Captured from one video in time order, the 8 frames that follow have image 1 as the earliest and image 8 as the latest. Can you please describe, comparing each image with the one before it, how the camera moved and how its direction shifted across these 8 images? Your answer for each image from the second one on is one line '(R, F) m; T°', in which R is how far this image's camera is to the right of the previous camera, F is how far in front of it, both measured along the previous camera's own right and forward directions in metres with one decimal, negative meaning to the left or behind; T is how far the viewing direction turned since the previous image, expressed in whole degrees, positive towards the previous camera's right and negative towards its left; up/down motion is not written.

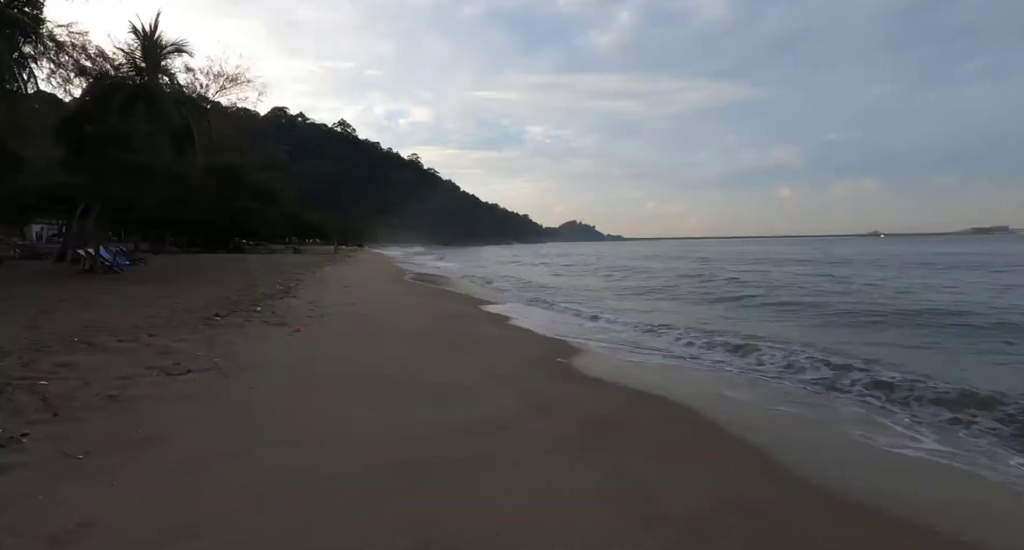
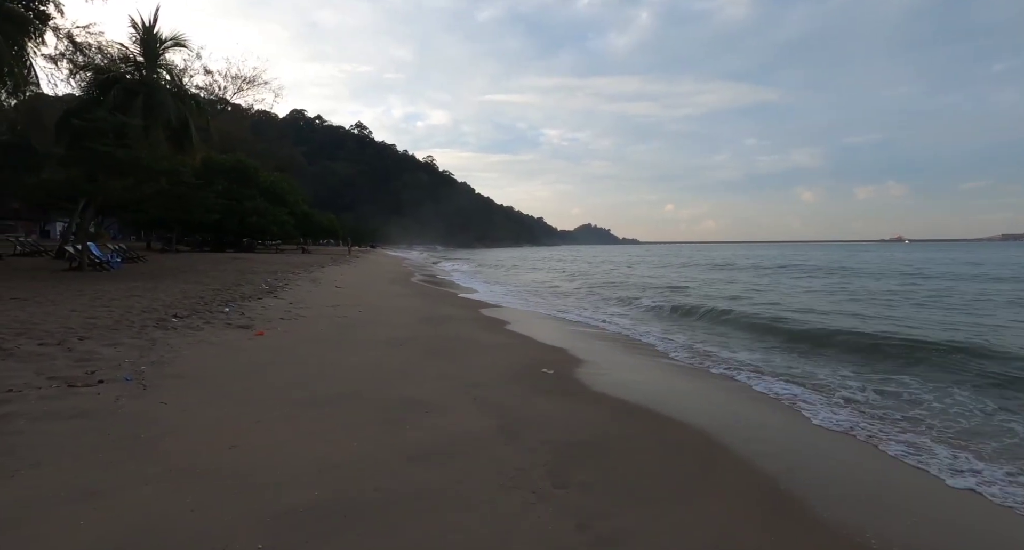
(+0.4, +0.7) m; -2°
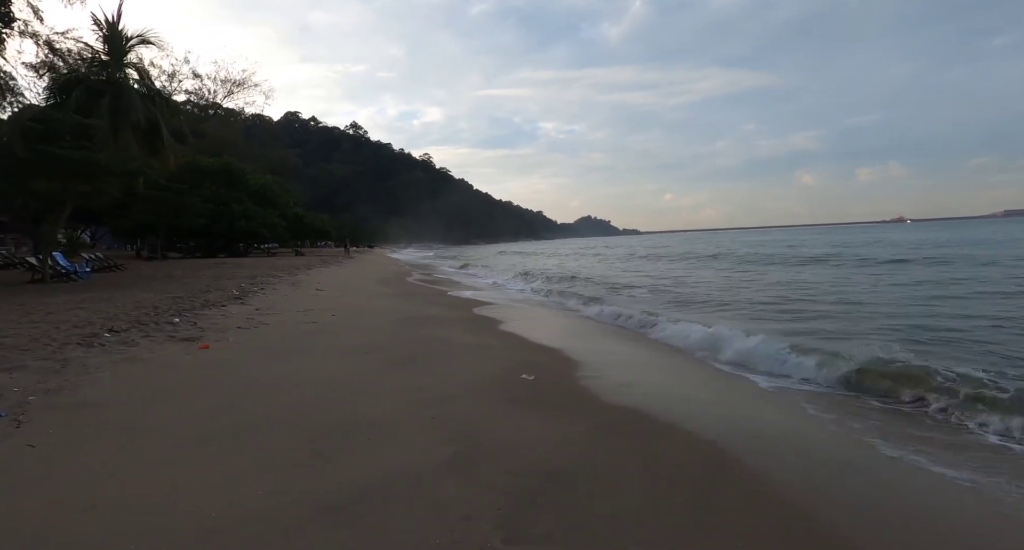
(+0.3, +0.8) m; 0°
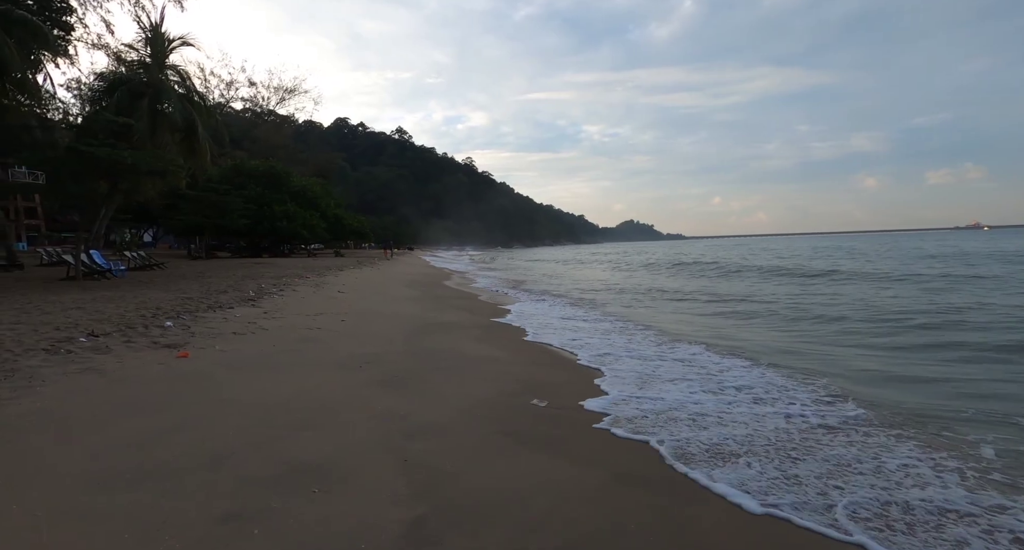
(+0.3, +0.9) m; -5°
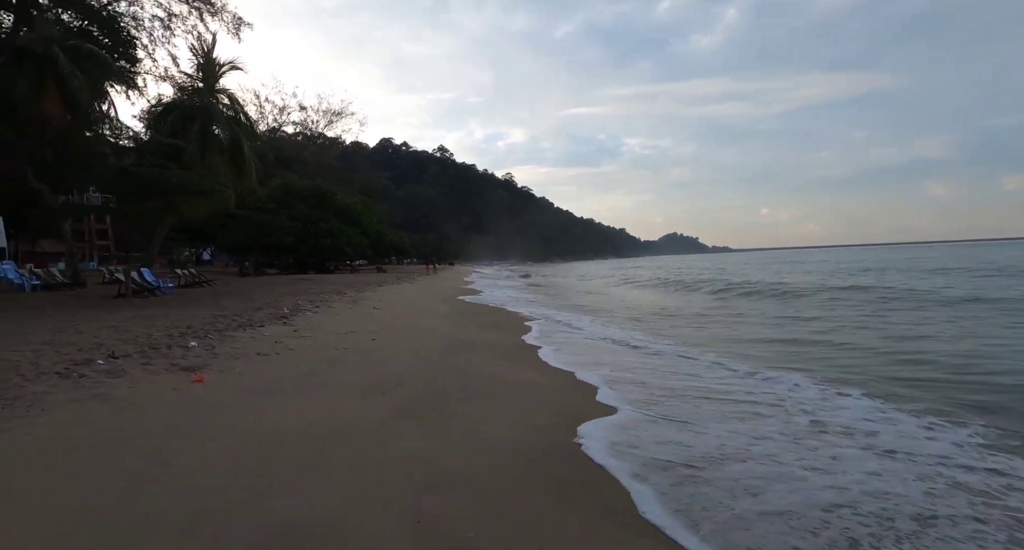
(+0.1, +0.5) m; -5°
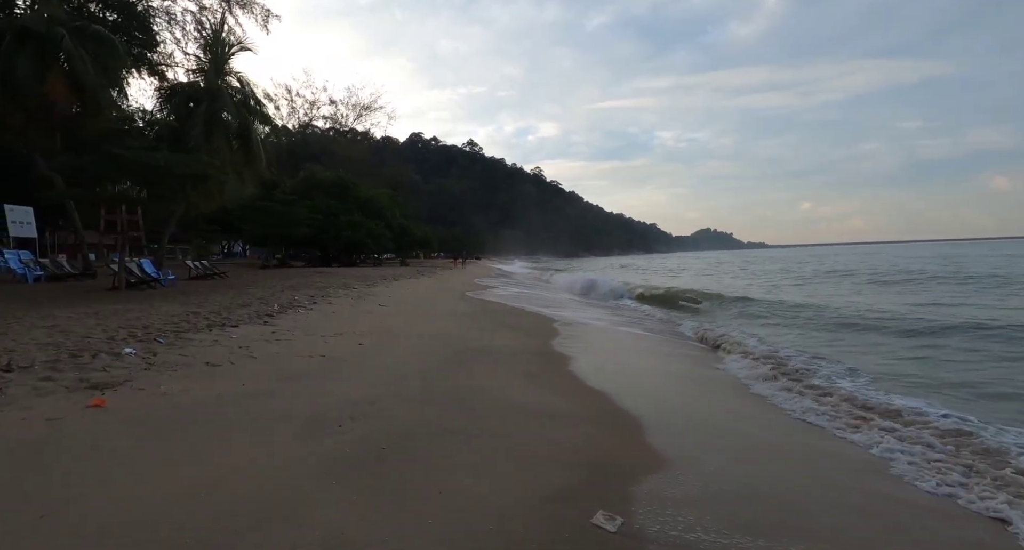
(+0.2, +1.5) m; -3°
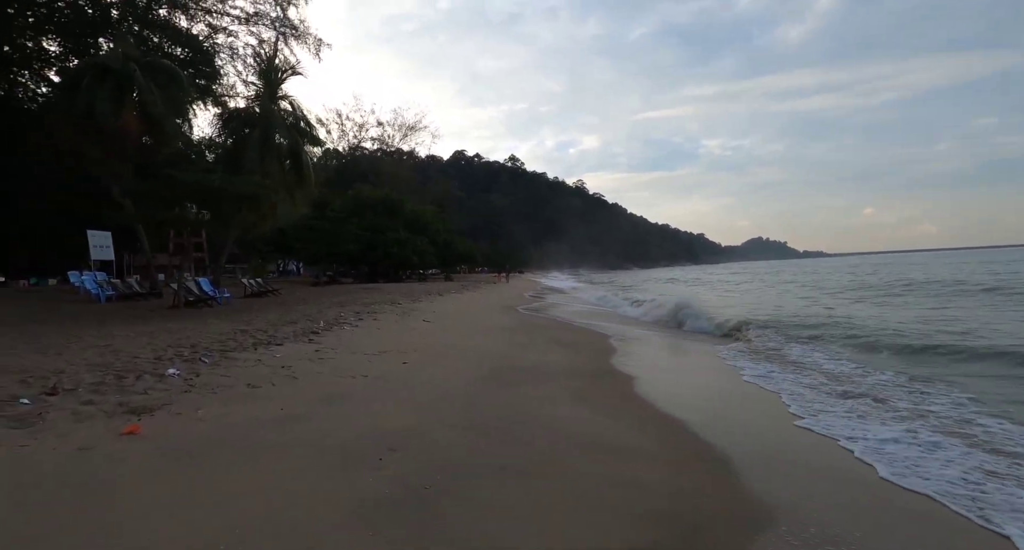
(-0.1, +0.4) m; -5°
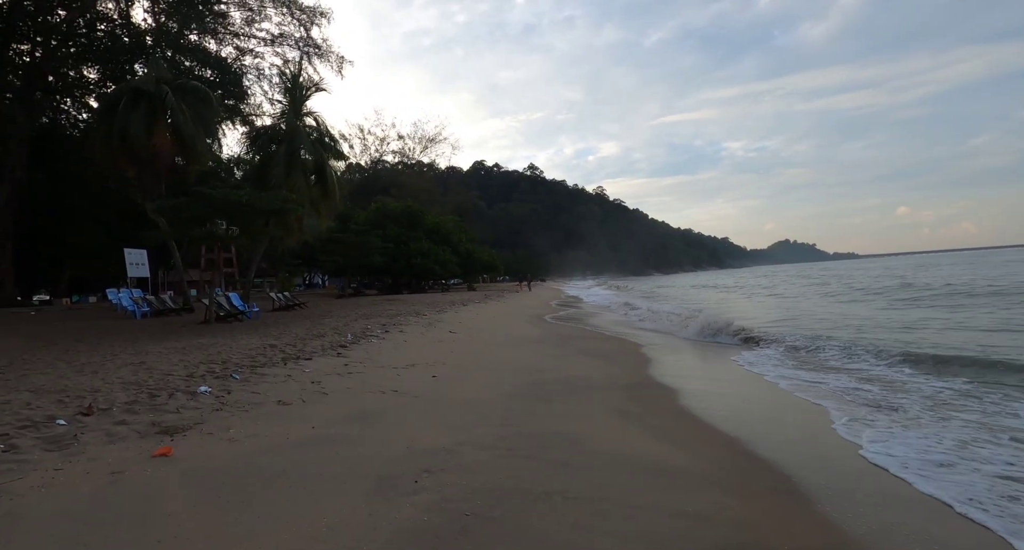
(-0.1, +0.1) m; -2°
